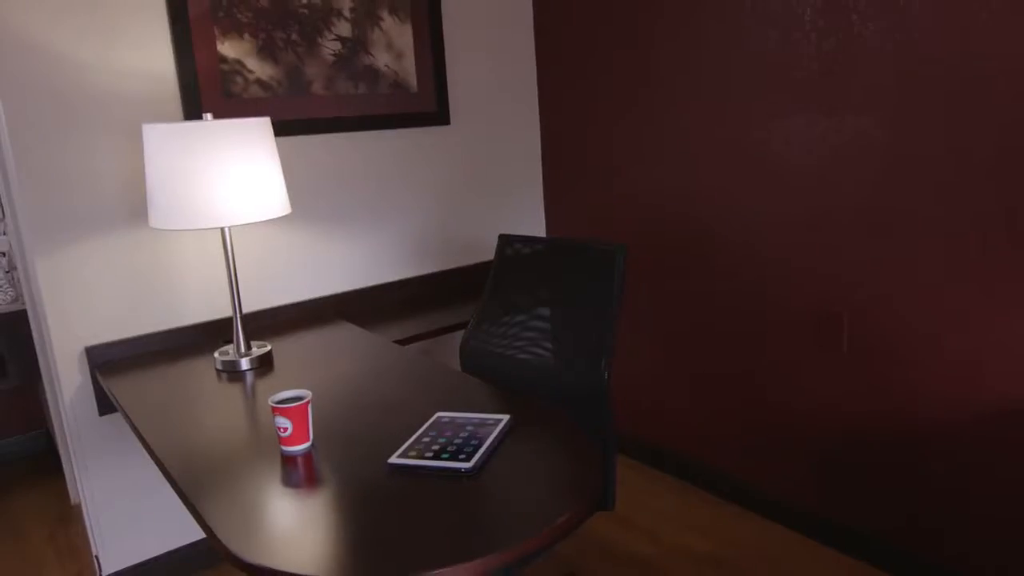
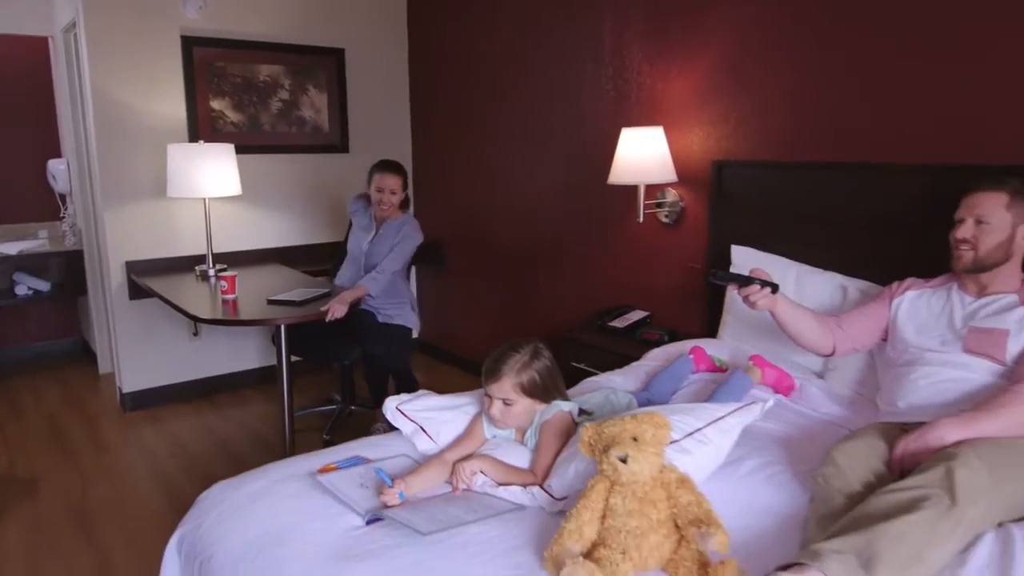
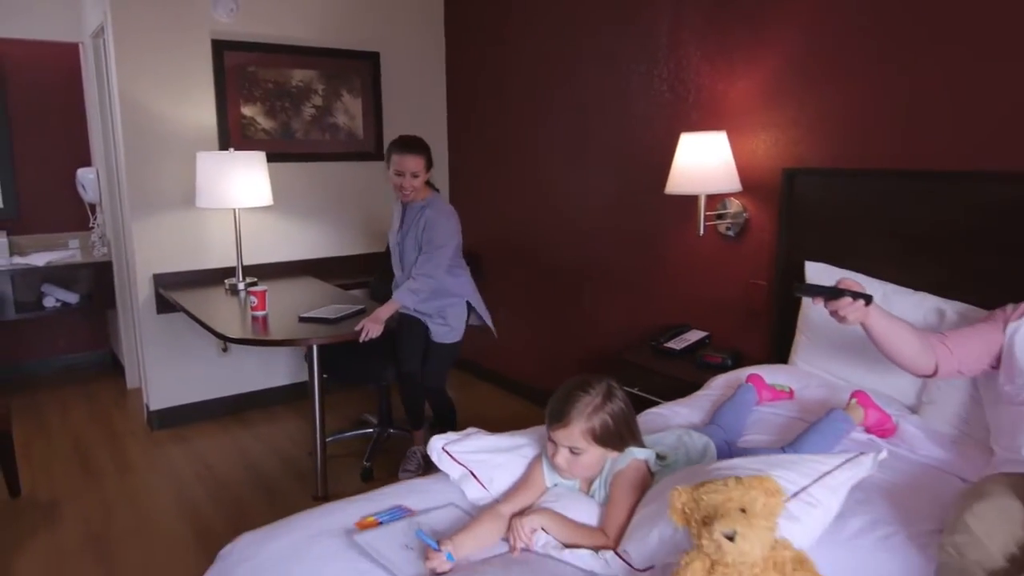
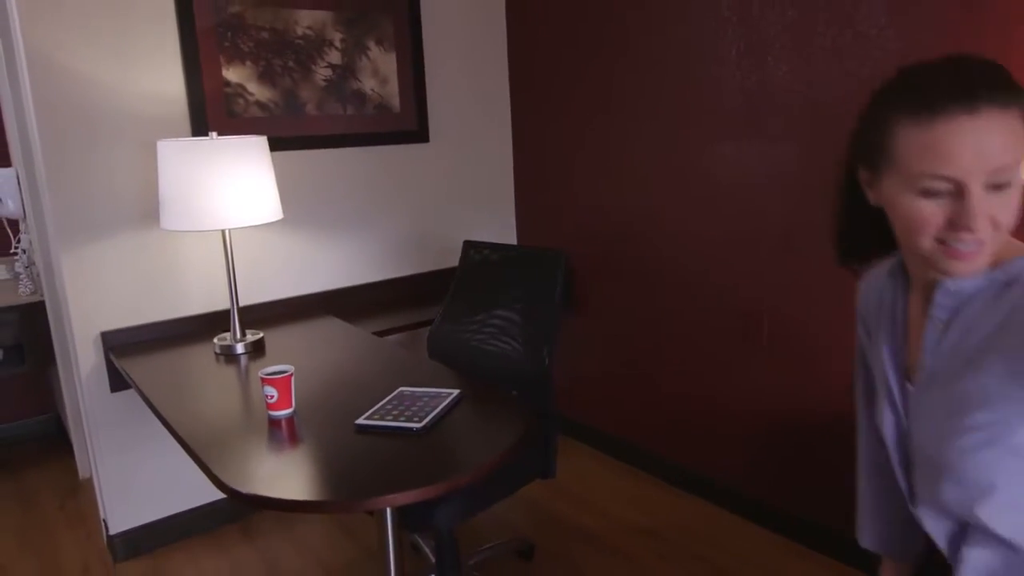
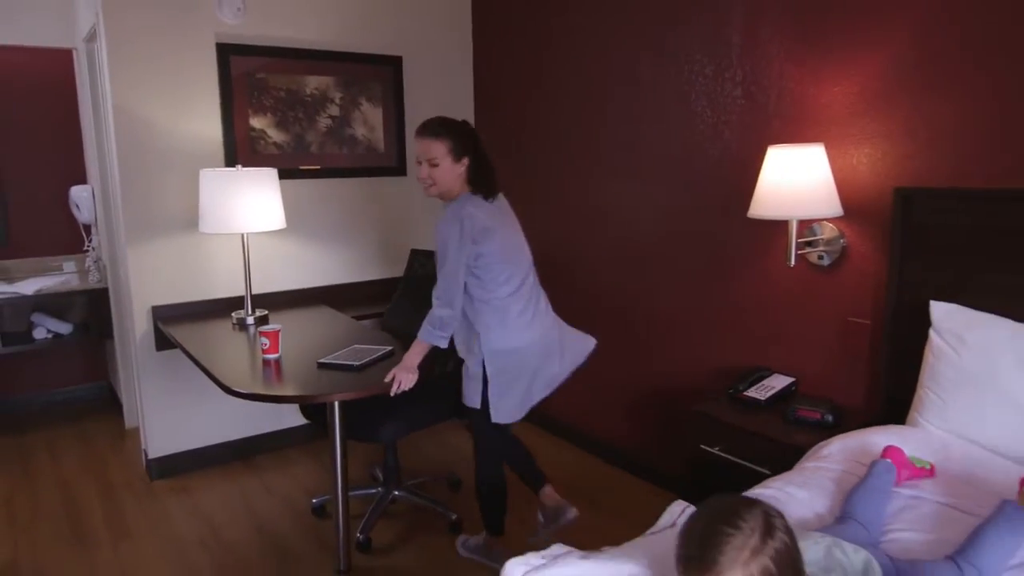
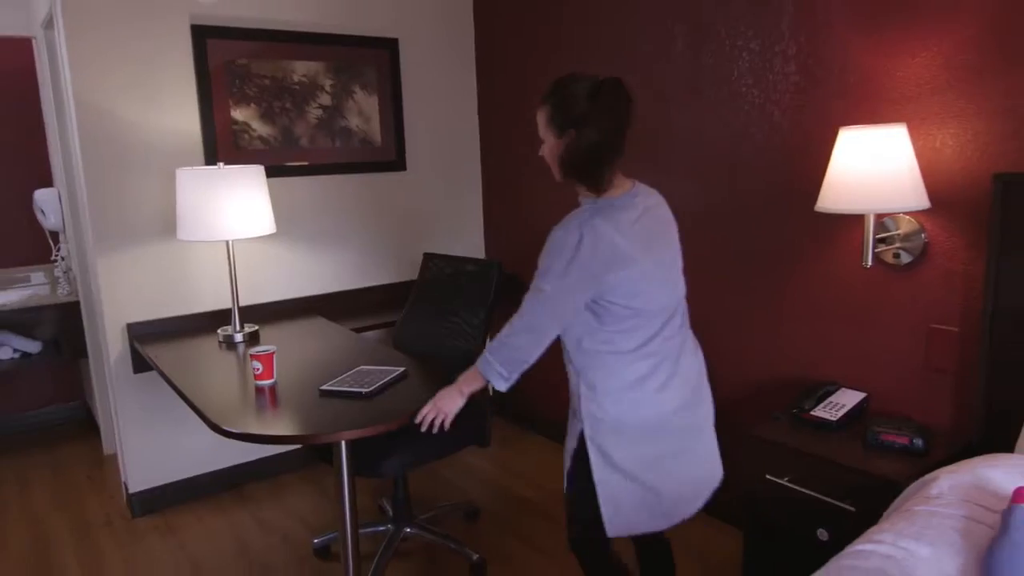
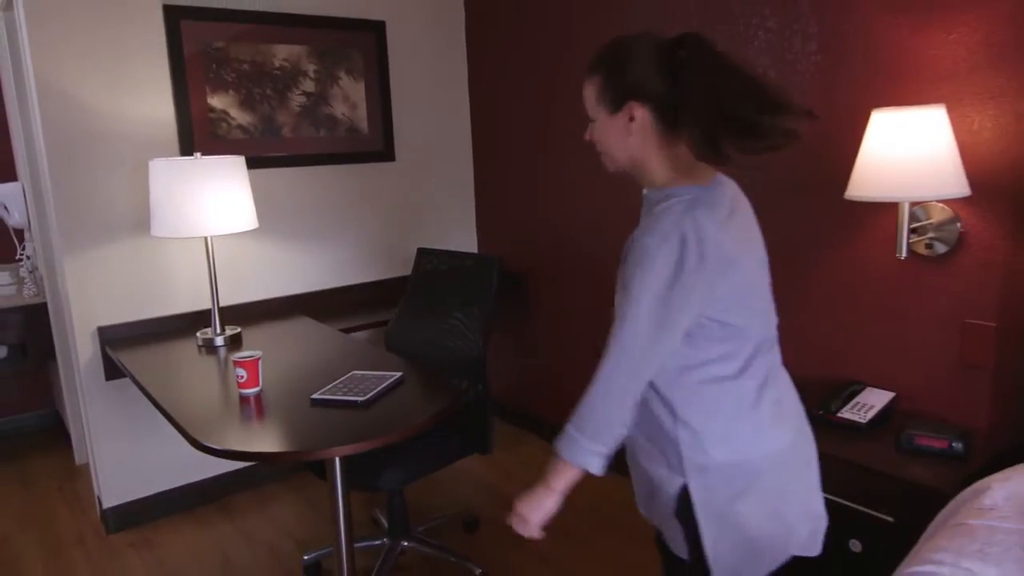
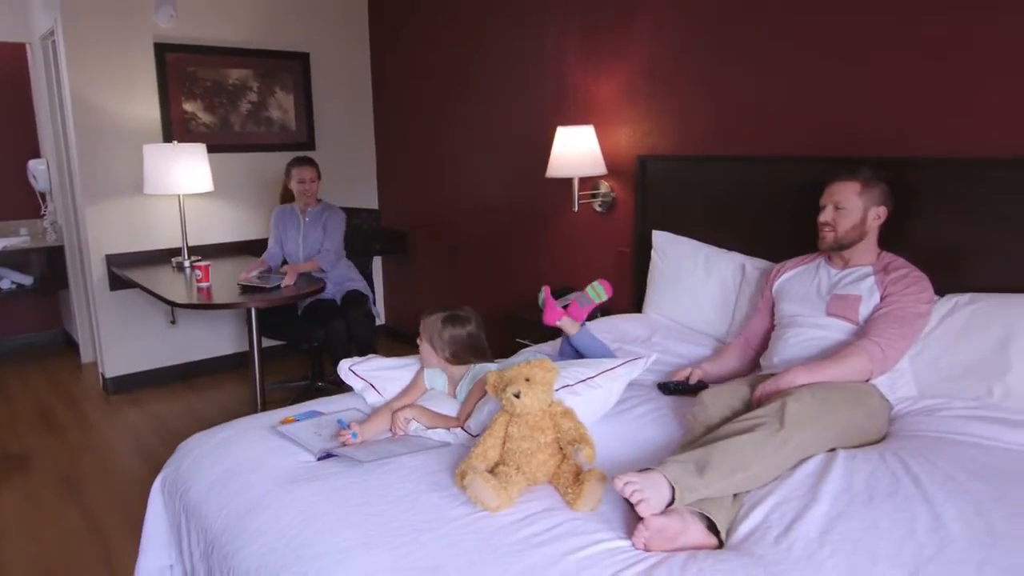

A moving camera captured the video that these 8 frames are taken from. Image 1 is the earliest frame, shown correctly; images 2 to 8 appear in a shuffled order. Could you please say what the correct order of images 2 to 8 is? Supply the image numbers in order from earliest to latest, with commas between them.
4, 7, 6, 5, 3, 2, 8
